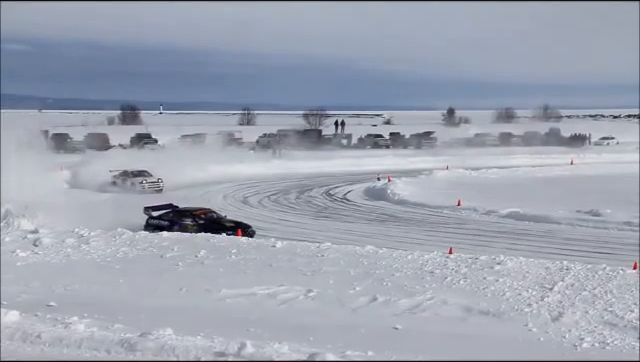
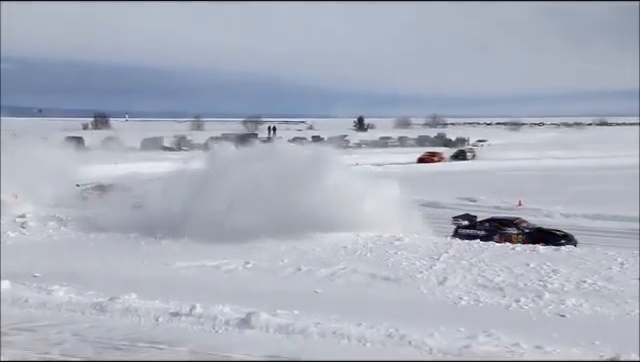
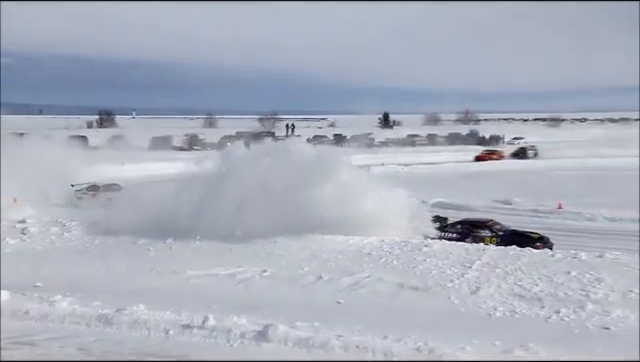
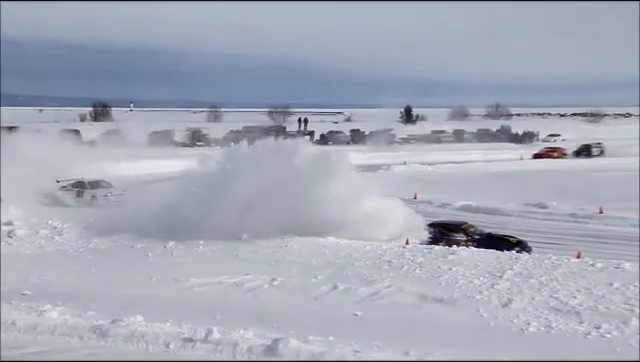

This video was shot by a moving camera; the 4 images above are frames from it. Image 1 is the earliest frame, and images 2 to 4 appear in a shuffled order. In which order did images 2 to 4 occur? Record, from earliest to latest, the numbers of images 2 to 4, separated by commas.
4, 3, 2
